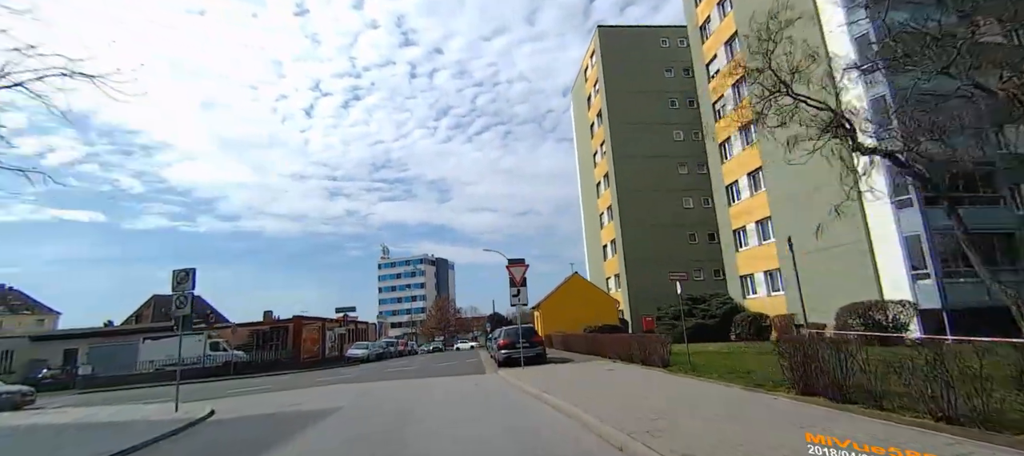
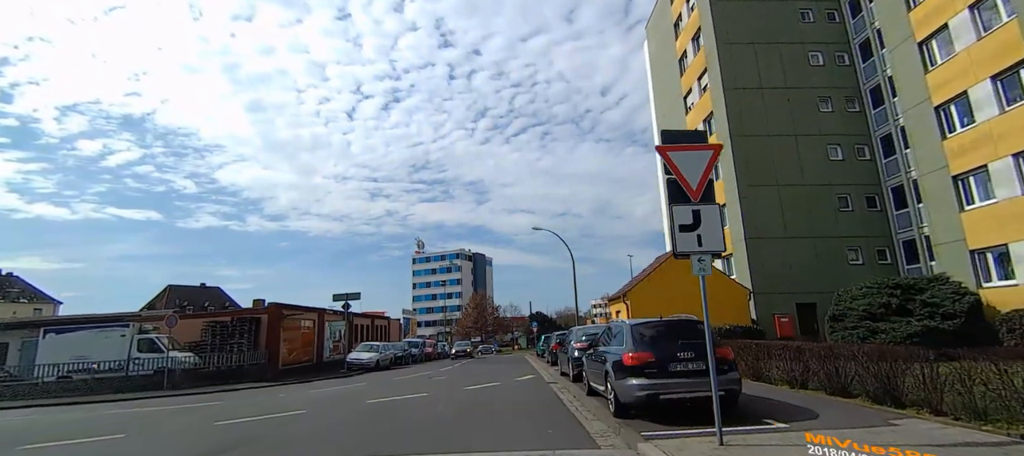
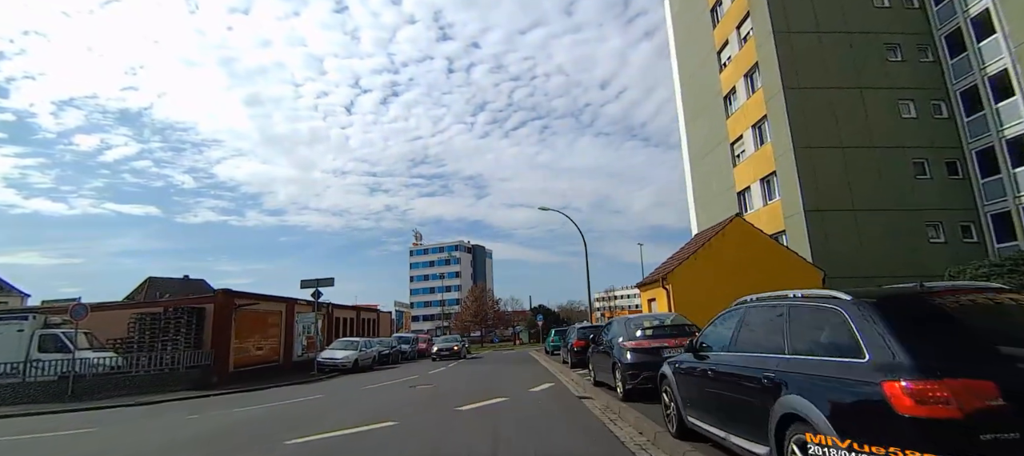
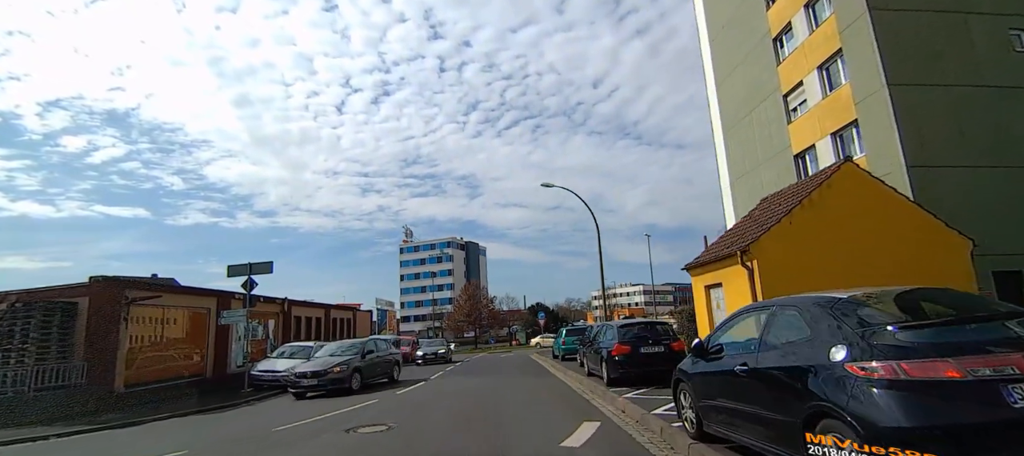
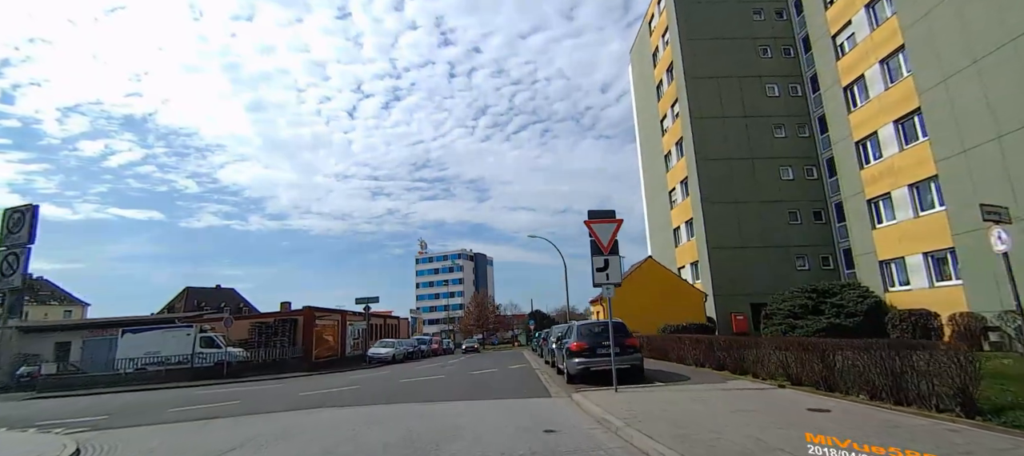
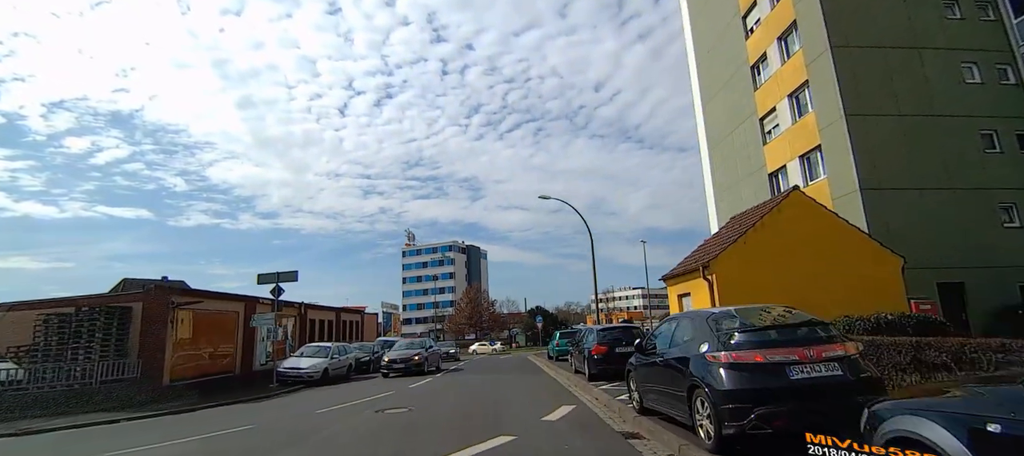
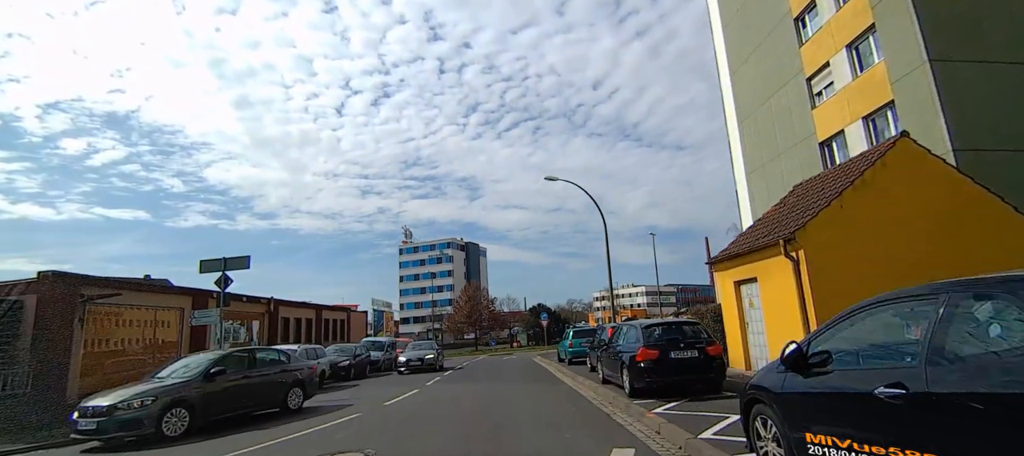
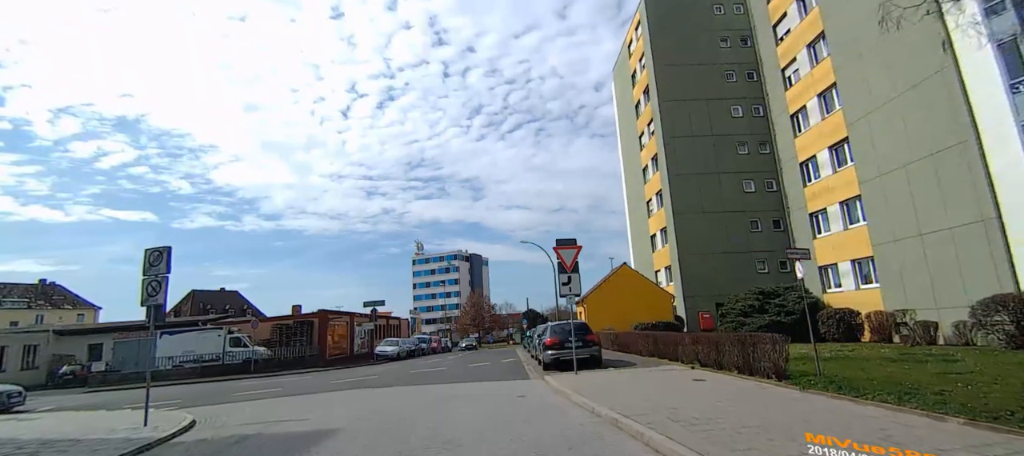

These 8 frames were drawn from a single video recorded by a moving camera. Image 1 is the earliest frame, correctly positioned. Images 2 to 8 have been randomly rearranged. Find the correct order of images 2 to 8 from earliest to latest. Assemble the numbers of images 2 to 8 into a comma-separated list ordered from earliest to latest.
8, 5, 2, 3, 6, 4, 7
